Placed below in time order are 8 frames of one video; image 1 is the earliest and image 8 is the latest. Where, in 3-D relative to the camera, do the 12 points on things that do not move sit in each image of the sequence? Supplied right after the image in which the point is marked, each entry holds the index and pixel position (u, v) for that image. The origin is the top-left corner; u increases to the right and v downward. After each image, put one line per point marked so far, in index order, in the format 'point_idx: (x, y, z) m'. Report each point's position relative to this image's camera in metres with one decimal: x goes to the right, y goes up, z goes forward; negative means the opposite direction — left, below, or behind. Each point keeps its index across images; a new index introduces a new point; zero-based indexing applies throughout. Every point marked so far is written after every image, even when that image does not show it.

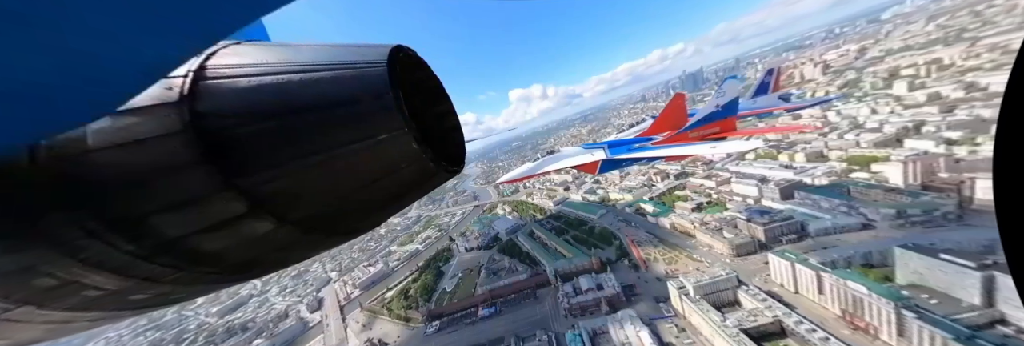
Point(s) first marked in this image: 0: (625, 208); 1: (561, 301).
0: (+5.2, -1.6, +8.9) m
1: (+2.3, -2.9, +4.9) m
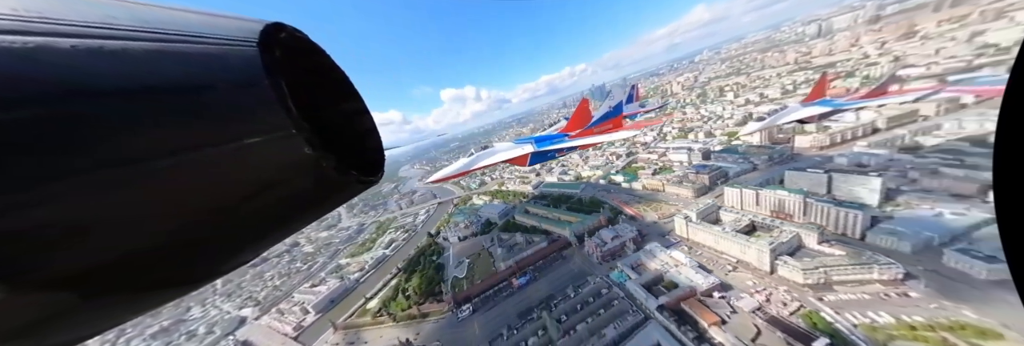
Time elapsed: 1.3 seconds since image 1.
0: (+3.9, -0.3, +9.3) m
1: (+2.0, -2.1, +4.9) m
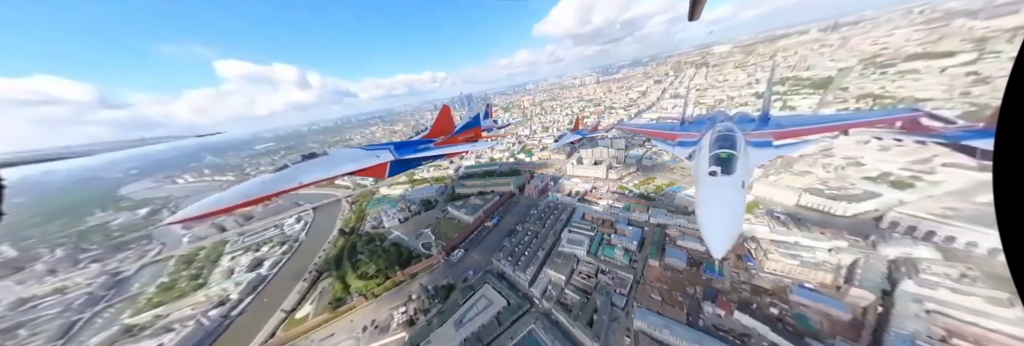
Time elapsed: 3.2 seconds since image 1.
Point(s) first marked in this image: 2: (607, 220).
0: (-0.5, +0.9, +11.7) m
1: (+0.7, -0.8, +7.1) m
2: (+2.5, -1.3, +5.0) m
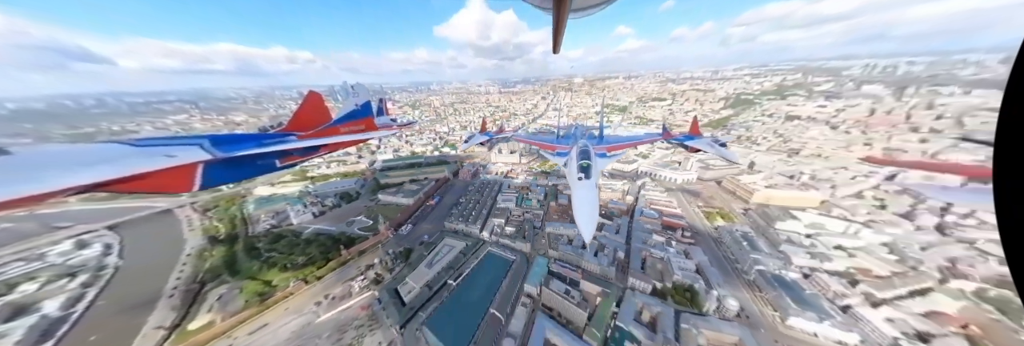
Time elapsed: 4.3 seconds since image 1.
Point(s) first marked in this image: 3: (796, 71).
0: (-5.2, +1.2, +11.9) m
1: (-2.0, -0.2, +8.2) m
2: (+0.5, -0.5, +7.2) m
3: (+19.4, +6.5, +13.0) m
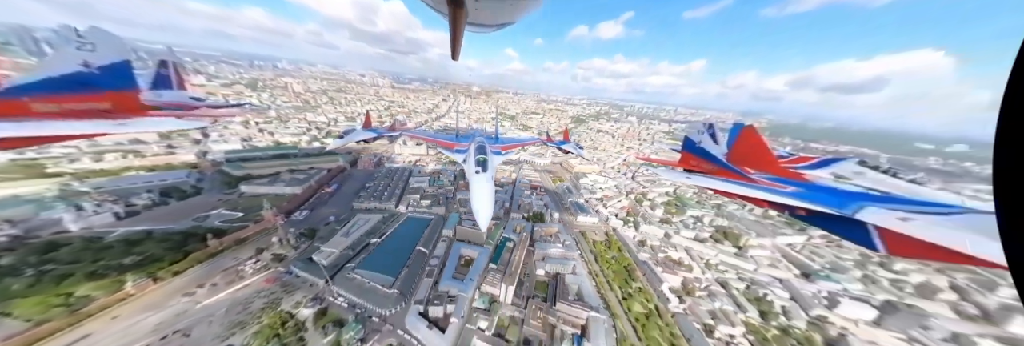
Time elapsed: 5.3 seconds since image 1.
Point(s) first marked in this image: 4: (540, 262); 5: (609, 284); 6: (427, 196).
0: (-10.6, +1.4, +9.9) m
1: (-6.0, +0.2, +8.1) m
2: (-3.3, +0.1, +8.3) m
3: (+10.3, +7.7, +22.4) m
4: (+0.8, -2.3, +5.2) m
5: (+2.5, -2.7, +5.1) m
6: (-2.9, -0.8, +6.6) m
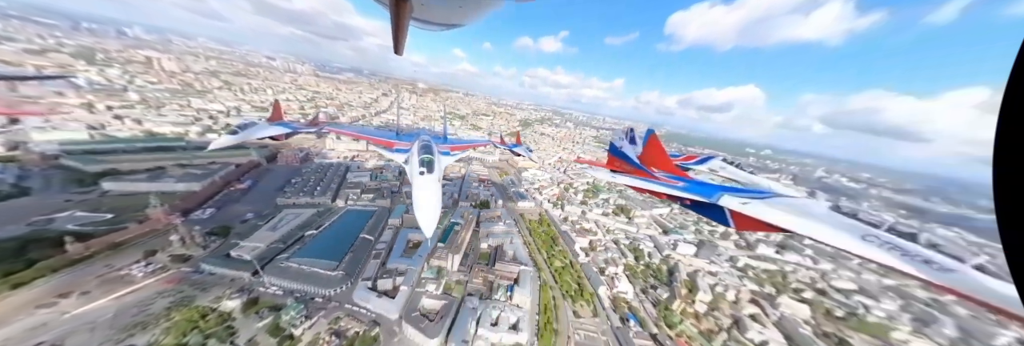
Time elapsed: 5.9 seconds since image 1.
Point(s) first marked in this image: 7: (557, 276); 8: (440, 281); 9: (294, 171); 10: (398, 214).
0: (-13.1, +1.5, +7.9) m
1: (-8.2, +0.4, +7.2) m
2: (-5.6, +0.3, +8.1) m
3: (+4.1, +7.9, +25.1) m
4: (-0.8, -1.9, +6.0) m
5: (+0.8, -2.4, +6.3) m
6: (-4.8, -0.6, +6.6) m
7: (+1.3, -2.8, +5.5) m
8: (-1.6, -2.4, +4.4) m
9: (-7.5, +0.1, +6.8) m
10: (-3.3, -1.2, +5.8) m
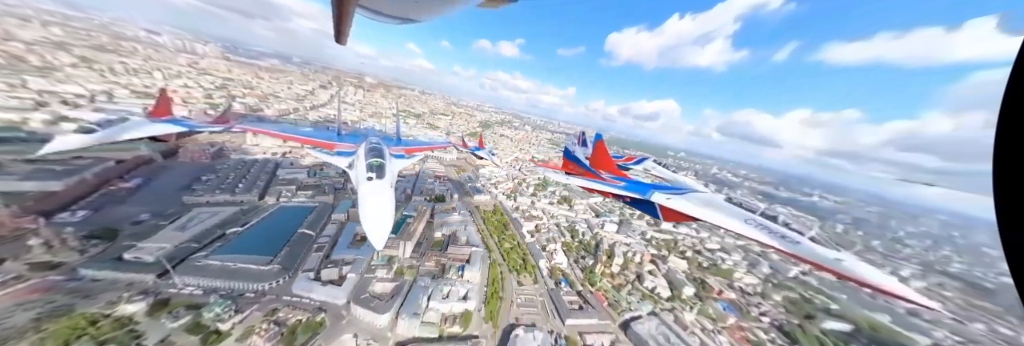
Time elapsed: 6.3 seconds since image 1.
0: (-14.8, +1.4, +5.9) m
1: (-9.9, +0.4, +6.1) m
2: (-7.5, +0.4, +7.5) m
3: (-1.3, +8.0, +26.1) m
4: (-2.4, -1.7, +6.4) m
5: (-0.8, -2.1, +7.0) m
6: (-6.4, -0.4, +6.2) m
7: (-0.2, -2.6, +6.2) m
8: (-2.8, -2.2, +4.6) m
9: (-9.2, +0.2, +5.9) m
10: (-4.8, -1.0, +5.6) m
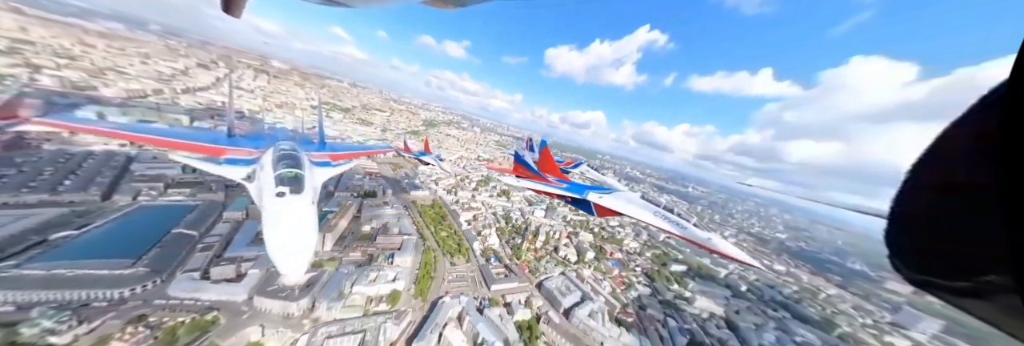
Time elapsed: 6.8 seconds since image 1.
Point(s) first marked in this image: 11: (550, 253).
0: (-16.6, +1.5, +2.8) m
1: (-11.9, +0.5, +4.3) m
2: (-9.9, +0.5, +6.2) m
3: (-8.6, +7.9, +25.8) m
4: (-4.6, -1.5, +6.3) m
5: (-3.2, -1.9, +7.2) m
6: (-8.5, -0.3, +5.1) m
7: (-2.5, -2.3, +6.6) m
8: (-4.6, -1.9, +4.4) m
9: (-11.1, +0.3, +4.2) m
10: (-6.8, -0.8, +5.0) m
11: (+1.4, -3.1, +7.6) m
